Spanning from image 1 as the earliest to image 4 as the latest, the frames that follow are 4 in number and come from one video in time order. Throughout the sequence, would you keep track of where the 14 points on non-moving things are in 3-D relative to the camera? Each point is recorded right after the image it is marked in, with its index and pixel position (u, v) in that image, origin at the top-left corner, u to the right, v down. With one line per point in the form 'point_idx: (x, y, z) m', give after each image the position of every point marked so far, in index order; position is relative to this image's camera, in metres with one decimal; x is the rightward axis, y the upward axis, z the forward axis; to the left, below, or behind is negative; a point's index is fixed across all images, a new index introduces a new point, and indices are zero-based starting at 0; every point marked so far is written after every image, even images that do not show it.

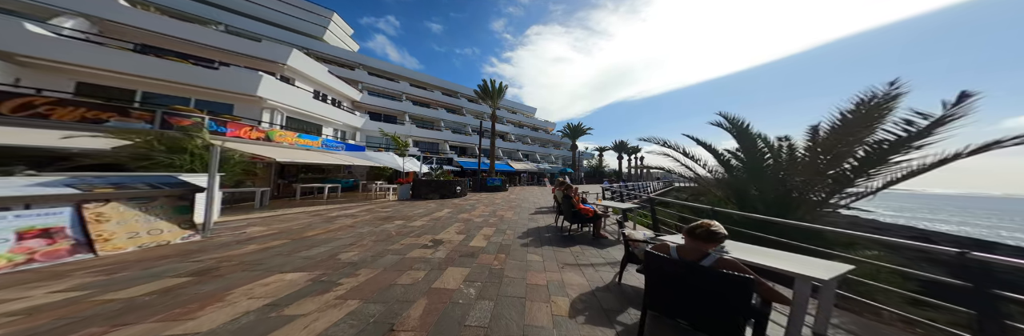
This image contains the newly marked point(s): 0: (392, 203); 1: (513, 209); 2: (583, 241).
0: (-5.6, -1.7, +8.8) m
1: (0.0, -2.4, +10.7) m
2: (+2.2, -2.3, +5.9) m
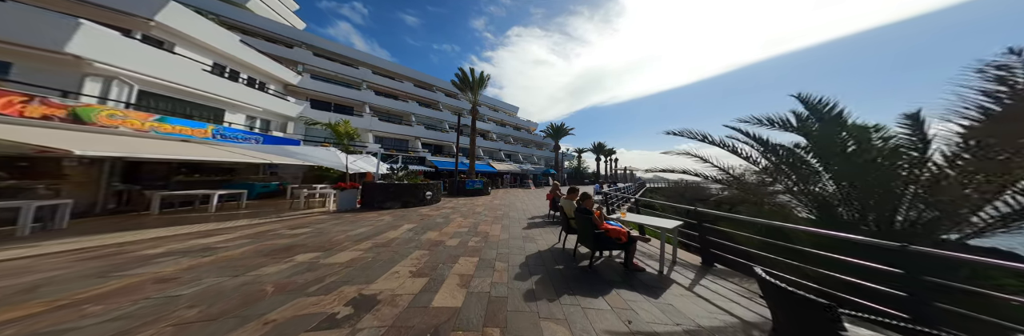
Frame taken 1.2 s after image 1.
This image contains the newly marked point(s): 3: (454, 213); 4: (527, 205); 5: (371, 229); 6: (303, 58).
0: (-6.0, -1.6, +5.9) m
1: (-0.6, -2.4, +8.4) m
2: (+2.1, -2.2, +3.8) m
3: (-2.7, -2.2, +8.9) m
4: (+1.0, -2.5, +12.6) m
5: (-4.2, -1.8, +5.7) m
6: (-21.9, +11.4, +19.9) m
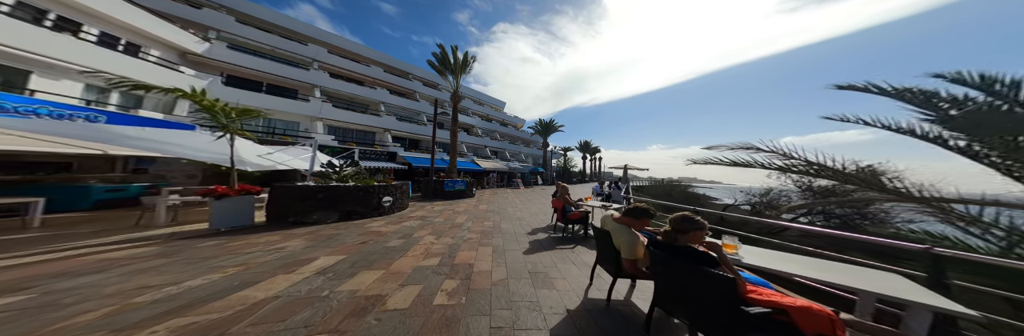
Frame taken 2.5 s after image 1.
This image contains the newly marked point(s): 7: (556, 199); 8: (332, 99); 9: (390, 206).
0: (-5.9, -1.4, +2.9) m
1: (-0.8, -2.2, +5.8) m
2: (+2.2, -2.0, +1.5) m
3: (-2.9, -2.0, +6.2) m
4: (+0.5, -2.3, +10.1) m
5: (-4.1, -1.6, +2.8) m
6: (-22.9, +11.6, +15.6) m
7: (+1.5, -1.1, +6.4) m
8: (-17.9, +6.8, +18.5) m
9: (-4.5, -1.4, +6.9) m
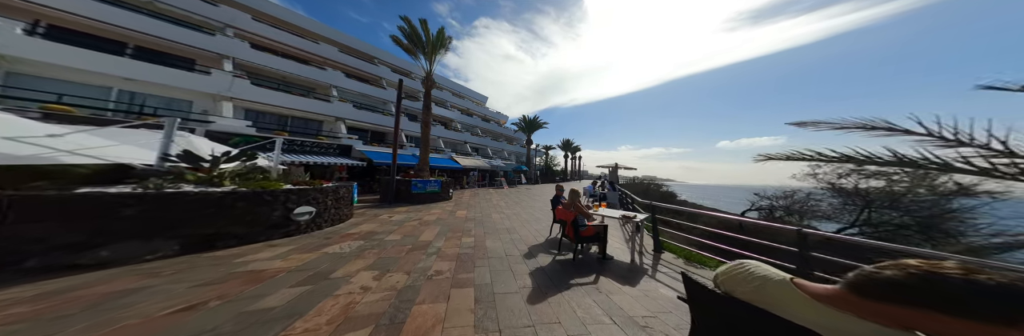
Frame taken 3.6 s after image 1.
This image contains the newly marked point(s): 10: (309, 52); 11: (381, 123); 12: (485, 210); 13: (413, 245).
0: (-5.8, -1.3, +0.3) m
1: (-0.9, -2.0, +3.7) m
2: (+2.5, -1.9, -0.3) m
3: (-3.1, -1.8, +3.9) m
4: (-0.1, -2.1, +8.2) m
5: (-4.0, -1.5, +0.4) m
6: (-24.0, +11.8, +11.2) m
7: (+1.3, -1.0, +4.5) m
8: (-19.2, +7.0, +14.6) m
9: (-4.7, -1.2, +4.4) m
10: (-18.2, +10.7, +17.3) m
11: (-11.6, +4.1, +16.9) m
12: (-1.5, -2.1, +10.3) m
13: (-2.5, -1.9, +4.9) m
